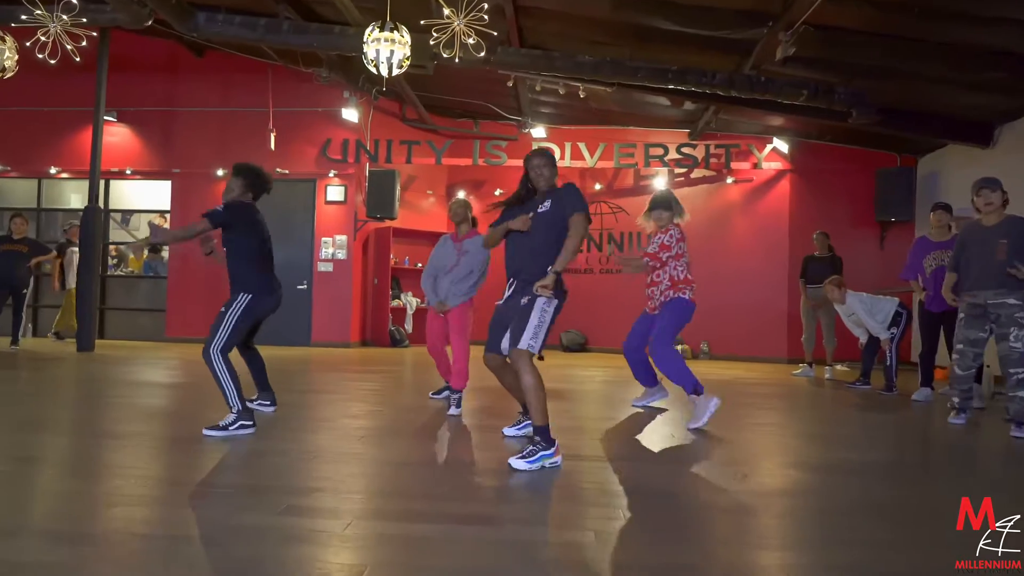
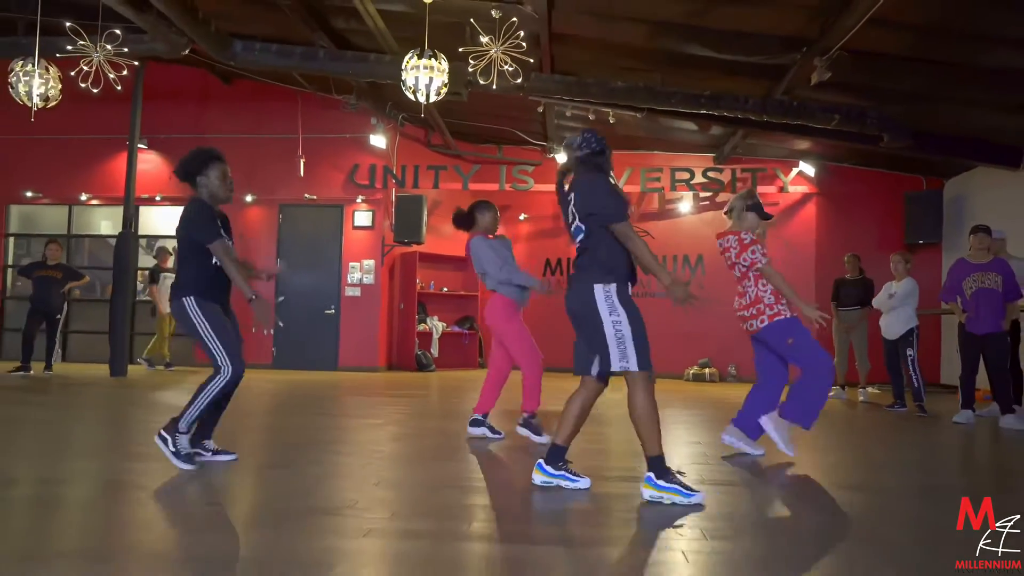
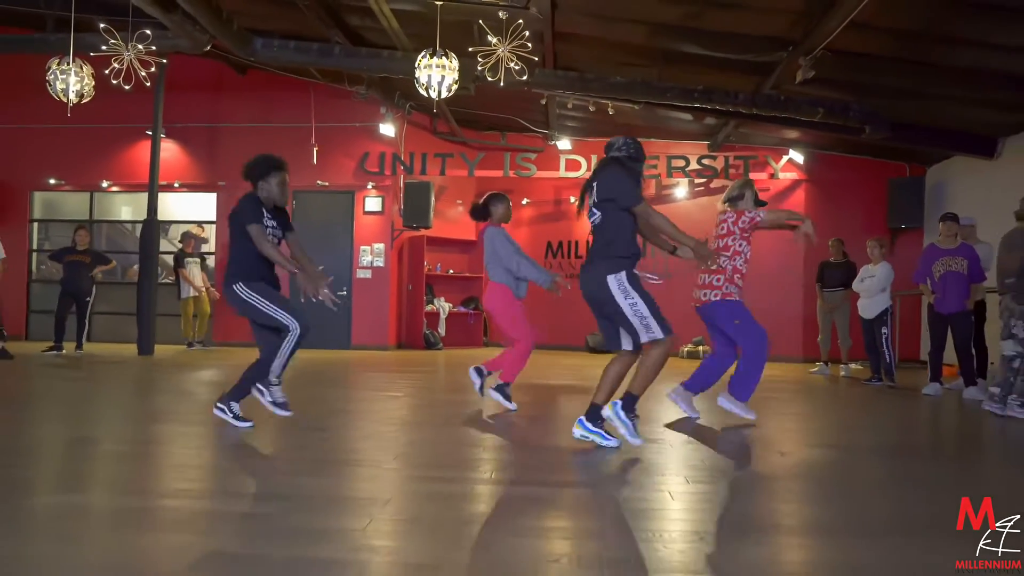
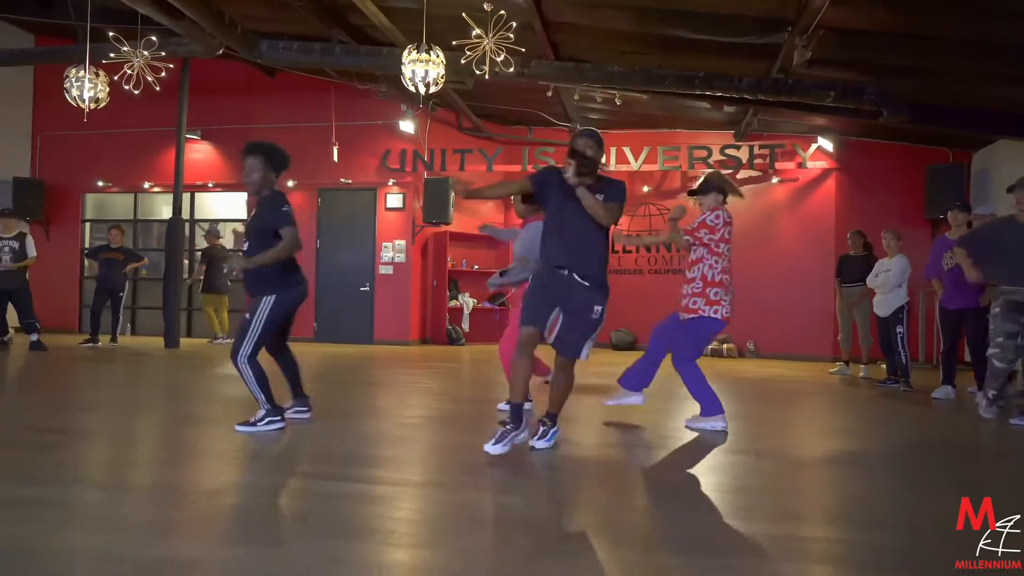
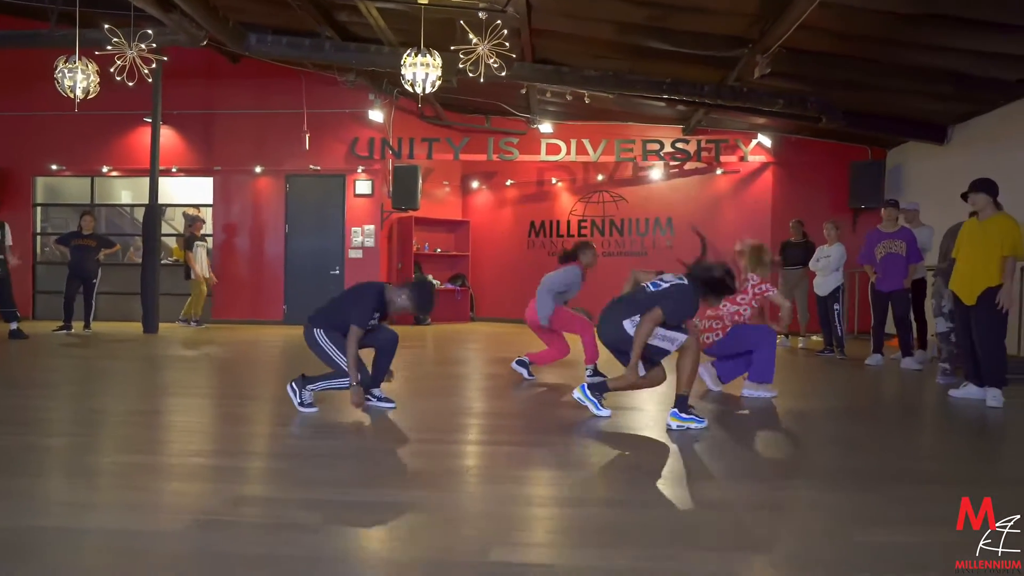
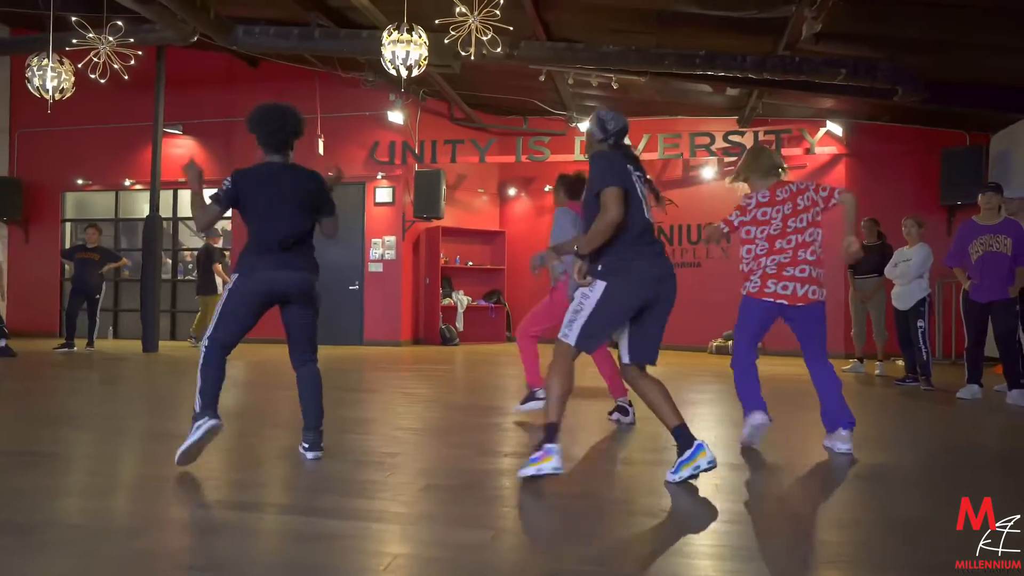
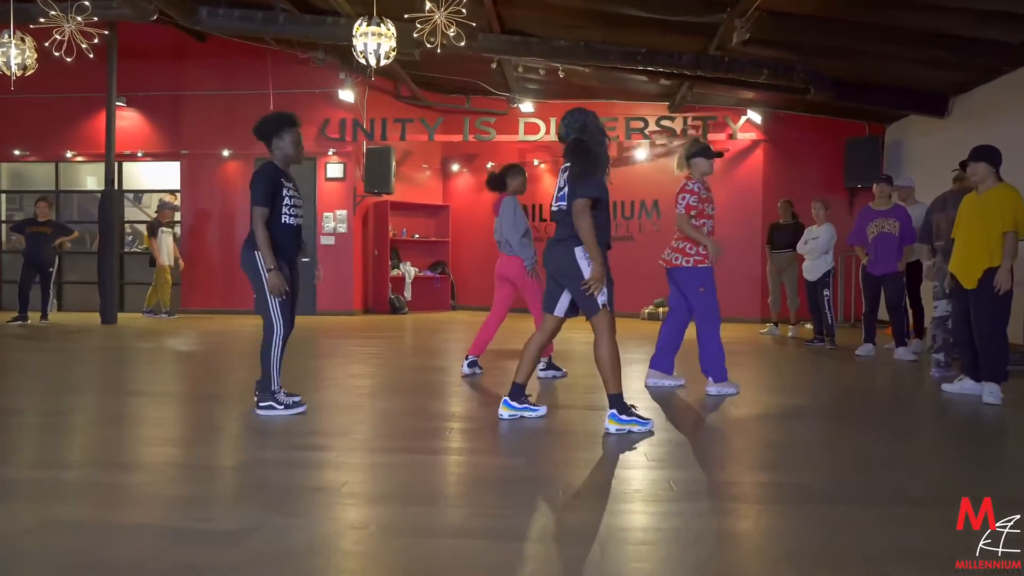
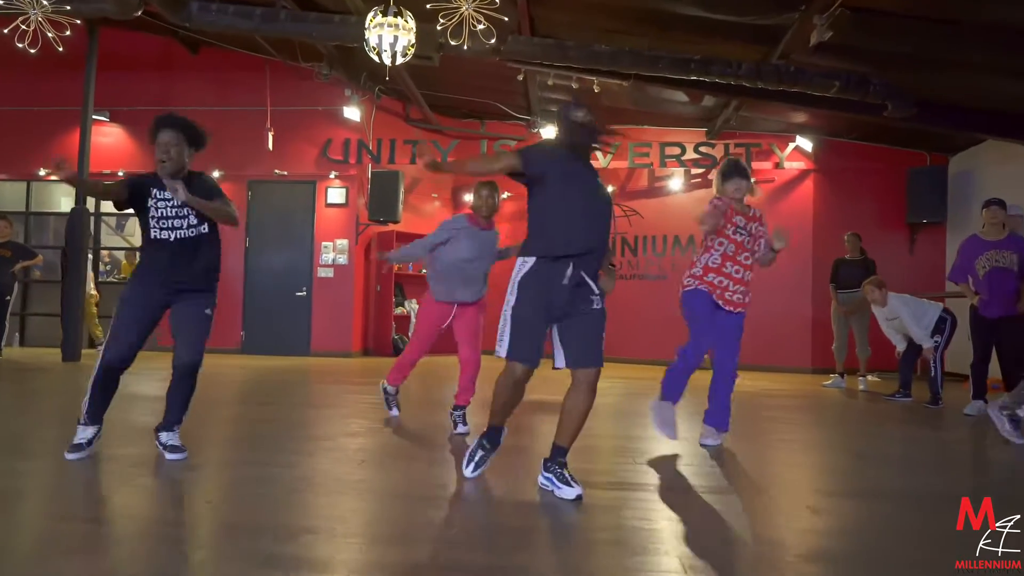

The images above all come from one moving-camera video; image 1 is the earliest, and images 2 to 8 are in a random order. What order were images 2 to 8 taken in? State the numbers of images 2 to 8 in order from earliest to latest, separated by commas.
8, 2, 3, 5, 7, 6, 4
